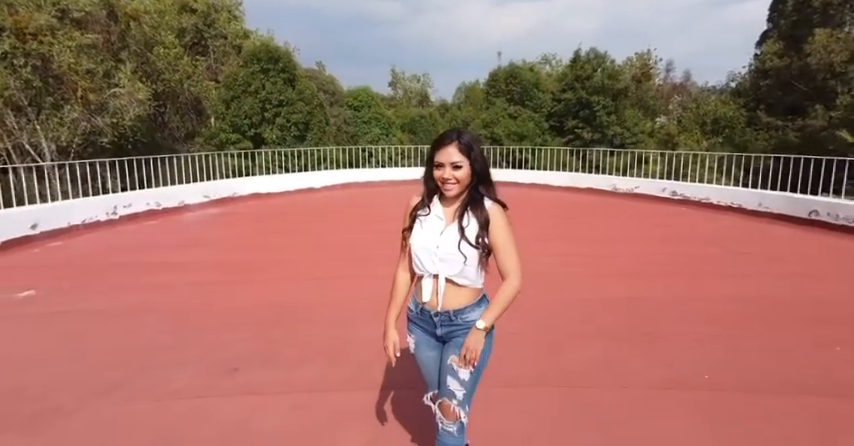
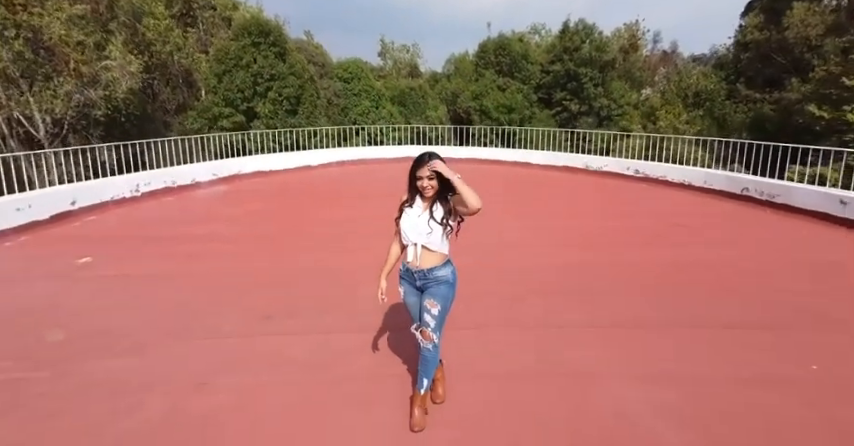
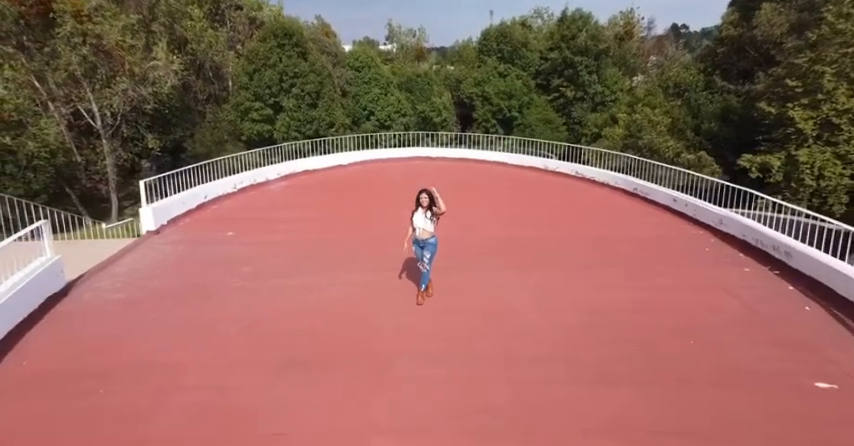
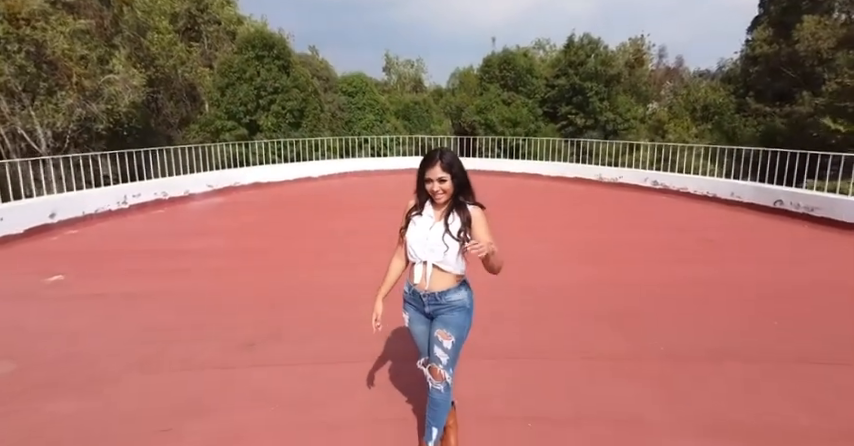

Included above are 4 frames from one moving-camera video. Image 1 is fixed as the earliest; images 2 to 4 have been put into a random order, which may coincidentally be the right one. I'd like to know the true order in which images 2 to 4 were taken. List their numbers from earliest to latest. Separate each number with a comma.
4, 2, 3
